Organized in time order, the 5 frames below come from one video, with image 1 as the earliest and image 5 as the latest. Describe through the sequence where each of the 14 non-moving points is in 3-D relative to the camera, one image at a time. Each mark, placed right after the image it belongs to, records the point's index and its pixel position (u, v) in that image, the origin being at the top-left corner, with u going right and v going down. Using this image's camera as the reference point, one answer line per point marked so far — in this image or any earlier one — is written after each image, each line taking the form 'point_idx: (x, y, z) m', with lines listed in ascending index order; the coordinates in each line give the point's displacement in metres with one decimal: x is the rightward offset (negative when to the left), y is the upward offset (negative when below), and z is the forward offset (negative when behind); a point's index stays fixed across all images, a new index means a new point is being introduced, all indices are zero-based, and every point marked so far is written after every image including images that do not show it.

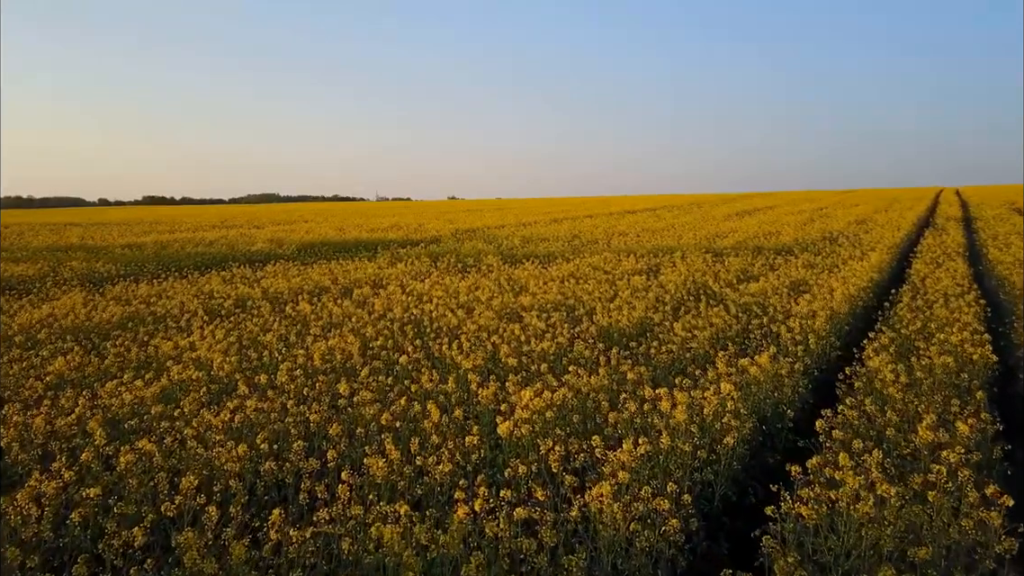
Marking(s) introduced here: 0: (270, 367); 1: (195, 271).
0: (-2.5, -0.8, +6.8) m
1: (-7.8, +0.4, +16.1) m
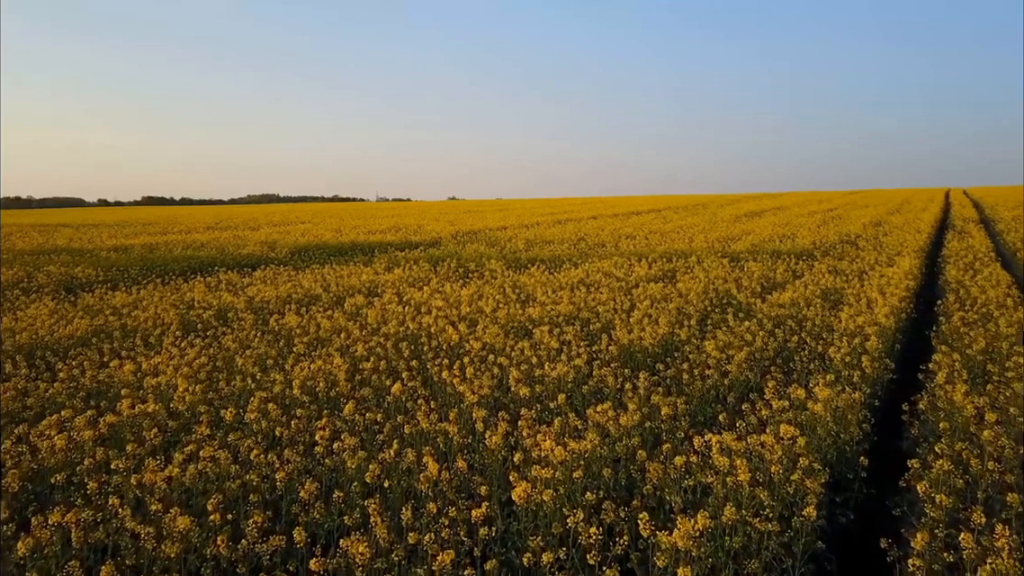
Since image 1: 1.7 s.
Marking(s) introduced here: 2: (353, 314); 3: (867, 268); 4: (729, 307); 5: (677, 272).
0: (-2.4, -1.0, +5.8) m
1: (-7.7, +0.3, +15.1) m
2: (-2.5, -0.4, +10.3) m
3: (+7.6, +0.5, +14.0) m
4: (+3.2, -0.3, +9.7) m
5: (+3.4, +0.3, +13.6) m
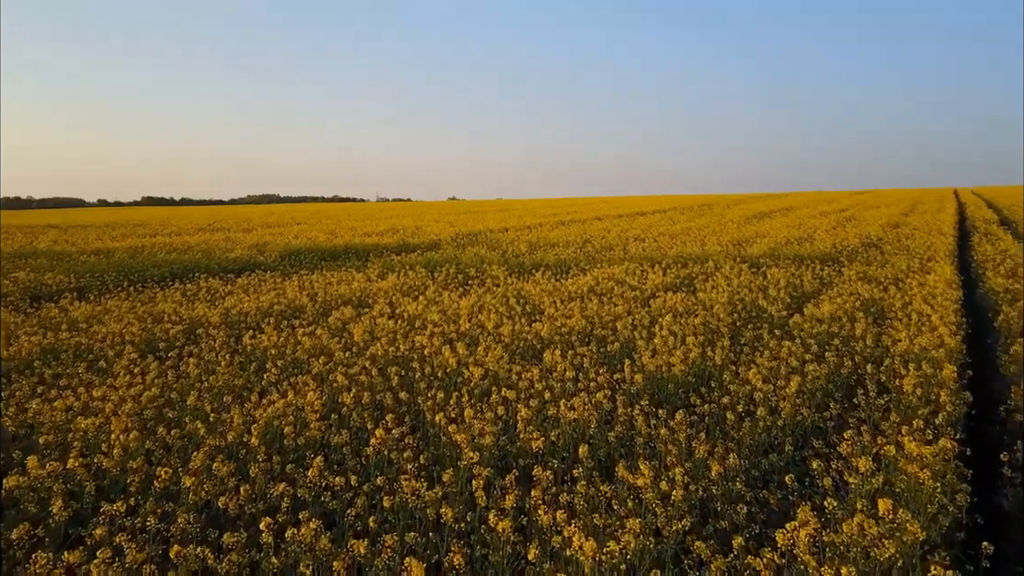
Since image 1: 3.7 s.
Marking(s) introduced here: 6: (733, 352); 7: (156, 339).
0: (-2.3, -1.2, +4.7) m
1: (-7.6, +0.1, +14.0) m
2: (-2.4, -0.6, +9.2) m
3: (+7.6, +0.3, +12.9) m
4: (+3.3, -0.5, +8.6) m
5: (+3.5, +0.2, +12.5) m
6: (+2.4, -0.7, +7.2) m
7: (-4.6, -0.7, +8.5) m
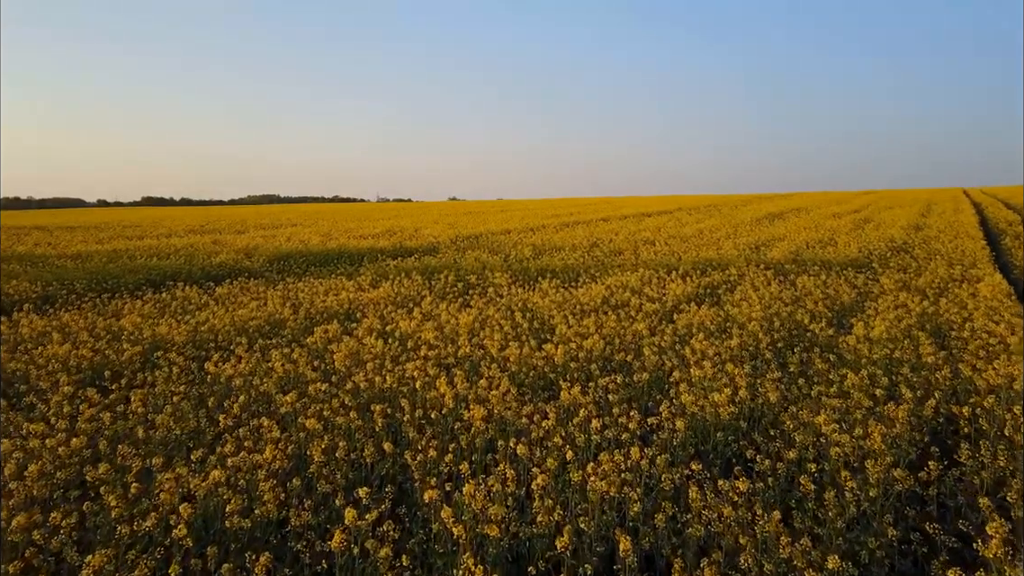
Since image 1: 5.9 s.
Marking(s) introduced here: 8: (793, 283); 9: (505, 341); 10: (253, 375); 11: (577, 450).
0: (-2.3, -1.3, +3.5) m
1: (-7.5, -0.1, +12.9) m
2: (-2.3, -0.7, +8.0) m
3: (+7.7, +0.1, +11.7) m
4: (+3.3, -0.7, +7.4) m
5: (+3.6, 0.0, +11.3) m
6: (+2.5, -0.9, +6.1) m
7: (-4.5, -0.8, +7.3) m
8: (+5.1, +0.1, +11.9) m
9: (-0.1, -0.6, +7.8) m
10: (-2.7, -0.9, +6.9) m
11: (+0.4, -1.1, +4.6) m
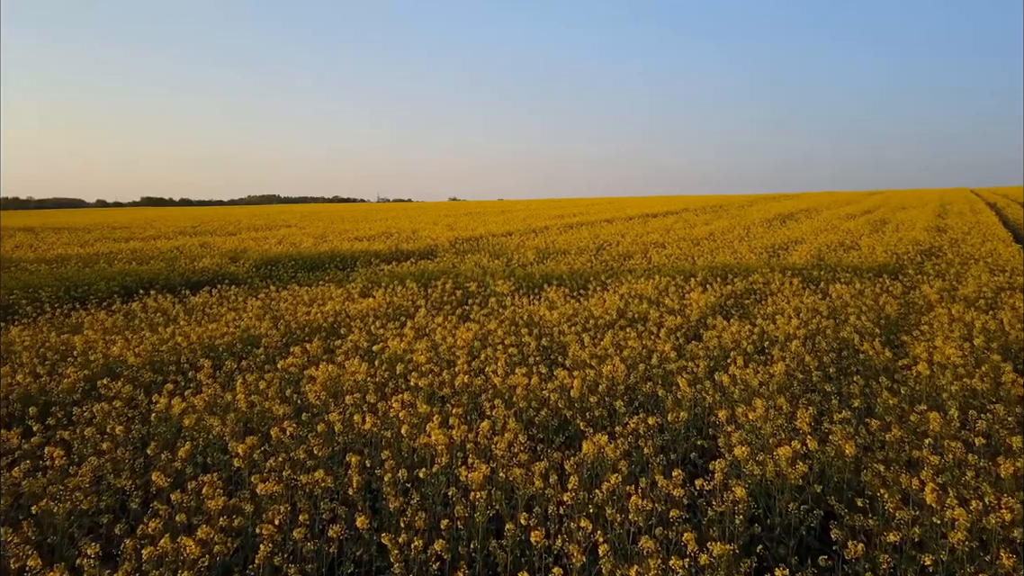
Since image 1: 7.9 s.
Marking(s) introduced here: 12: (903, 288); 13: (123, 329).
0: (-2.2, -1.5, +2.4) m
1: (-7.5, -0.3, +11.7) m
2: (-2.3, -0.9, +6.9) m
3: (+7.8, -0.1, +10.6) m
4: (+3.4, -0.8, +6.3) m
5: (+3.7, -0.2, +10.2) m
6: (+2.6, -1.0, +4.9) m
7: (-4.5, -1.0, +6.2) m
8: (+5.2, -0.1, +10.8) m
9: (0.0, -0.8, +6.7) m
10: (-2.6, -1.1, +5.7) m
11: (+0.5, -1.3, +3.4) m
12: (+6.6, 0.0, +11.0) m
13: (-5.6, -0.6, +9.3) m
